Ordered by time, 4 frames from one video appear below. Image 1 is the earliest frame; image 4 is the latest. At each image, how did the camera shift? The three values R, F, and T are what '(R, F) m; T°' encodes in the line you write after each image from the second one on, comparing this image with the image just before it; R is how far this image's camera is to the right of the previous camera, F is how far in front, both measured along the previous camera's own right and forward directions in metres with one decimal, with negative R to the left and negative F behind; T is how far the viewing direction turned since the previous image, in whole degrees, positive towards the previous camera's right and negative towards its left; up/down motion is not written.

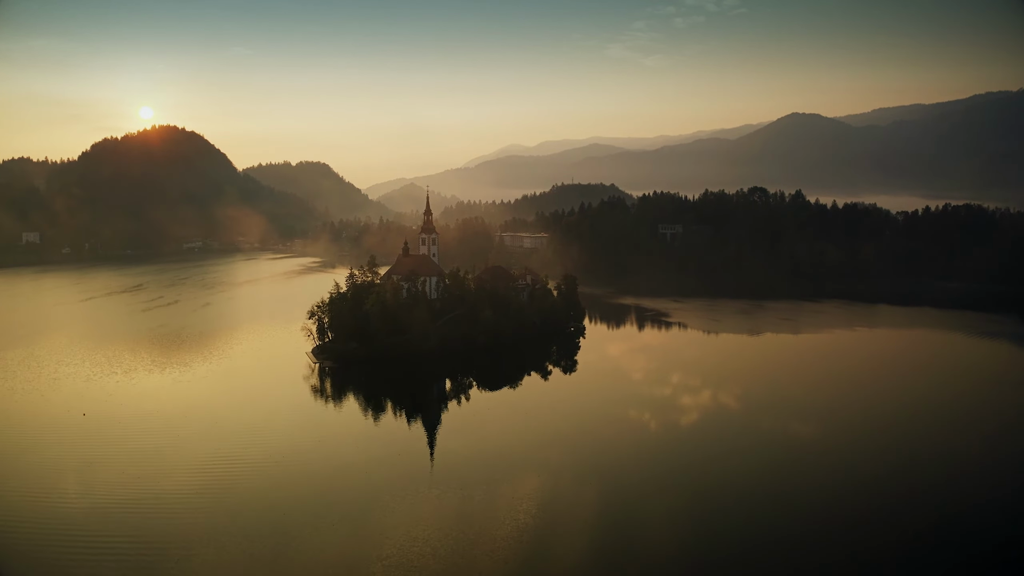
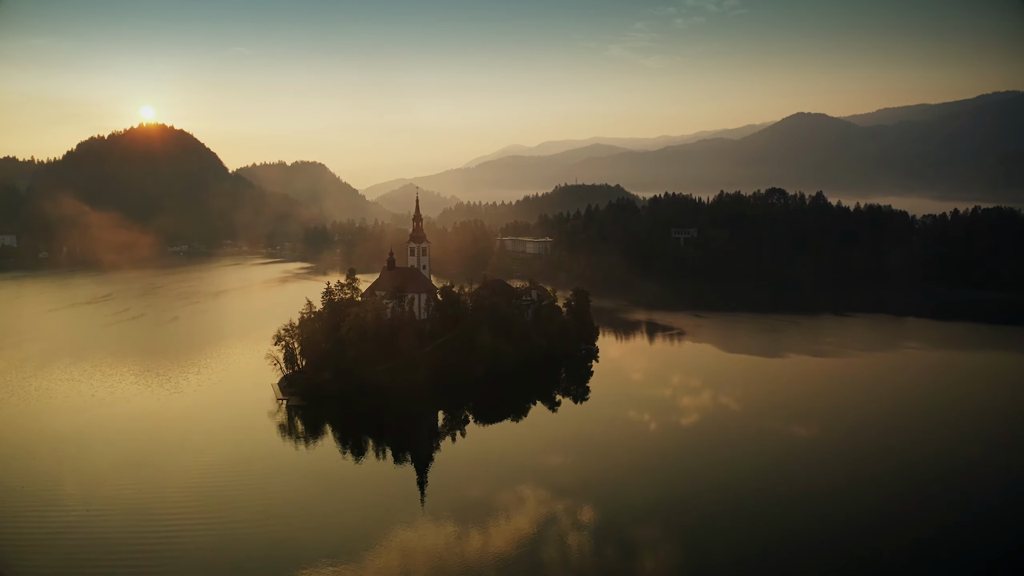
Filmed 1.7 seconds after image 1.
(-0.1, +3.3) m; 0°
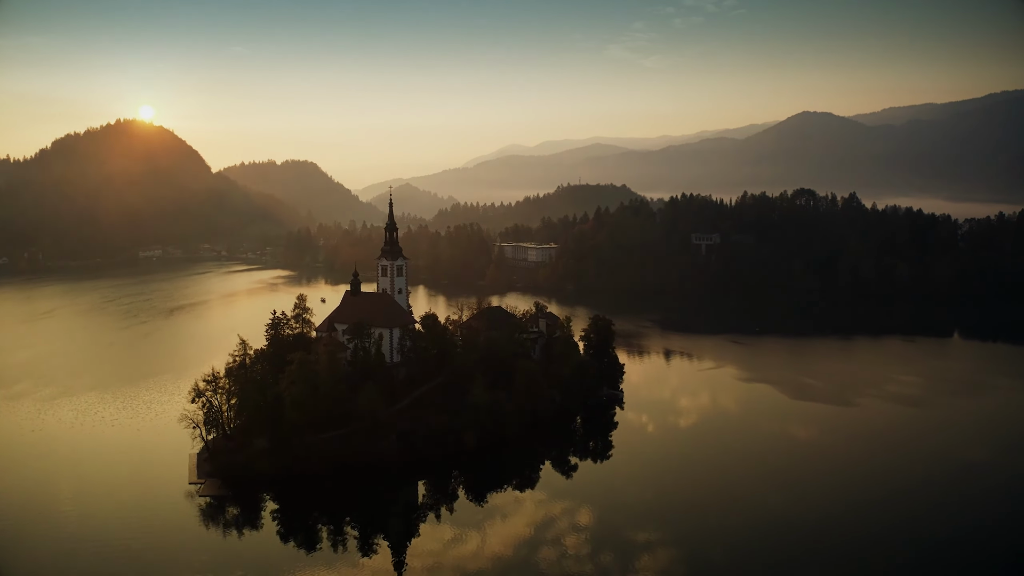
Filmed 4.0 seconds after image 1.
(-0.1, +4.9) m; 0°
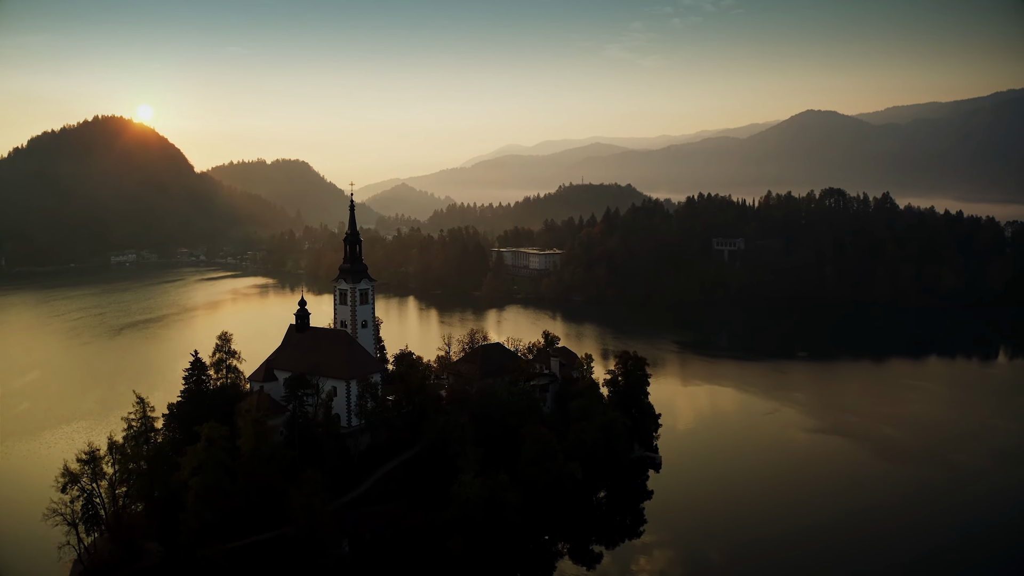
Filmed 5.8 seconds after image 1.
(-0.1, +4.0) m; 0°
